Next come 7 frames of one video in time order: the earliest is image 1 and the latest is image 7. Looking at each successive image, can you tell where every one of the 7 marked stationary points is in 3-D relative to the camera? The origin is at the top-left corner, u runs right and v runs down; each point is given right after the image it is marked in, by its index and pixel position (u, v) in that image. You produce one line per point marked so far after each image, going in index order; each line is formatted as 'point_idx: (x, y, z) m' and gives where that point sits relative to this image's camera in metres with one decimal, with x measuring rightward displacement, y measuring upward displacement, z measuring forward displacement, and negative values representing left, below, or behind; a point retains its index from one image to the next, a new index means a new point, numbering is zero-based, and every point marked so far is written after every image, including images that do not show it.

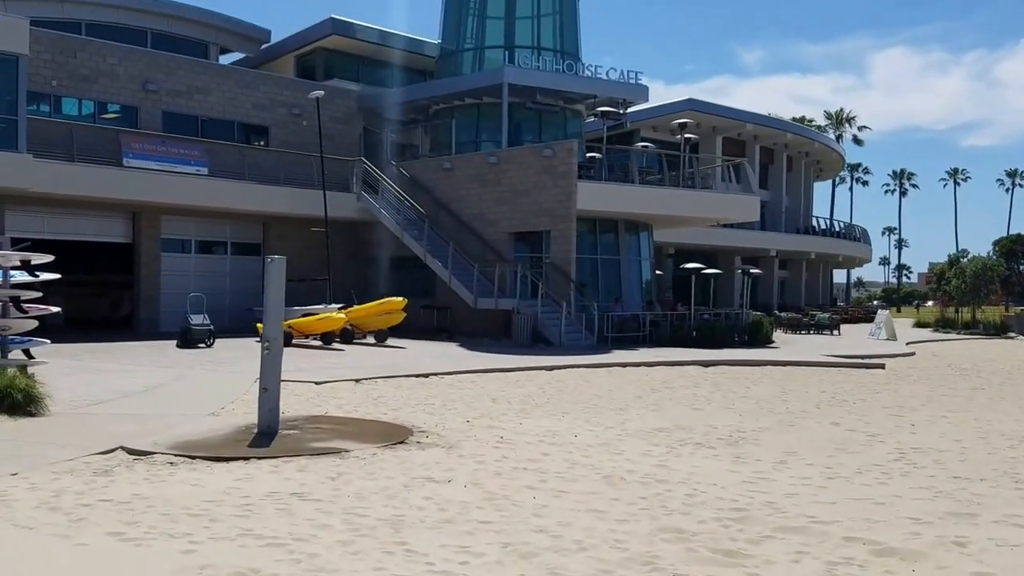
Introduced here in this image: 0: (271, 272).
0: (-2.5, +0.2, +9.3) m
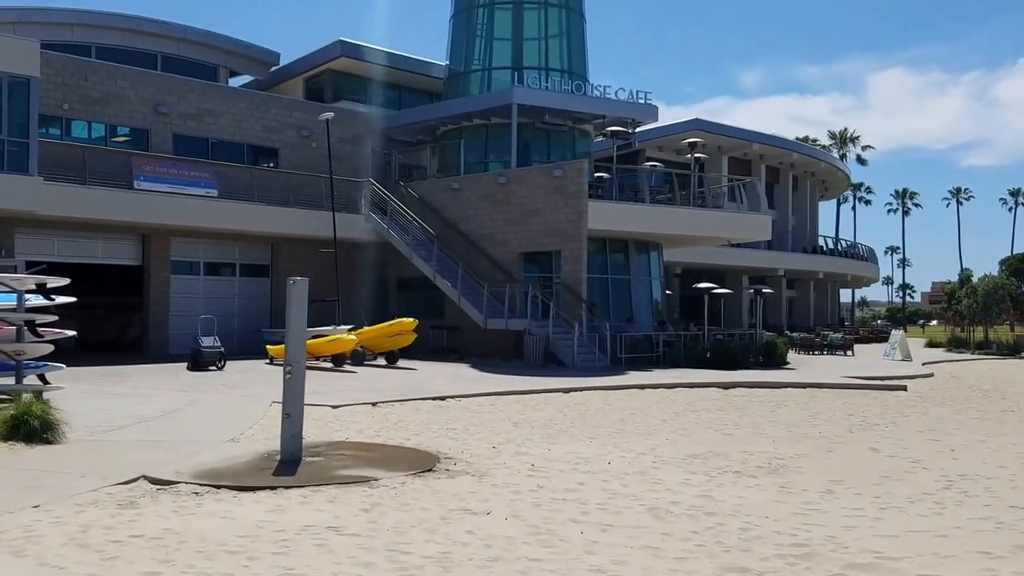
0: (-2.2, 0.0, +9.0) m
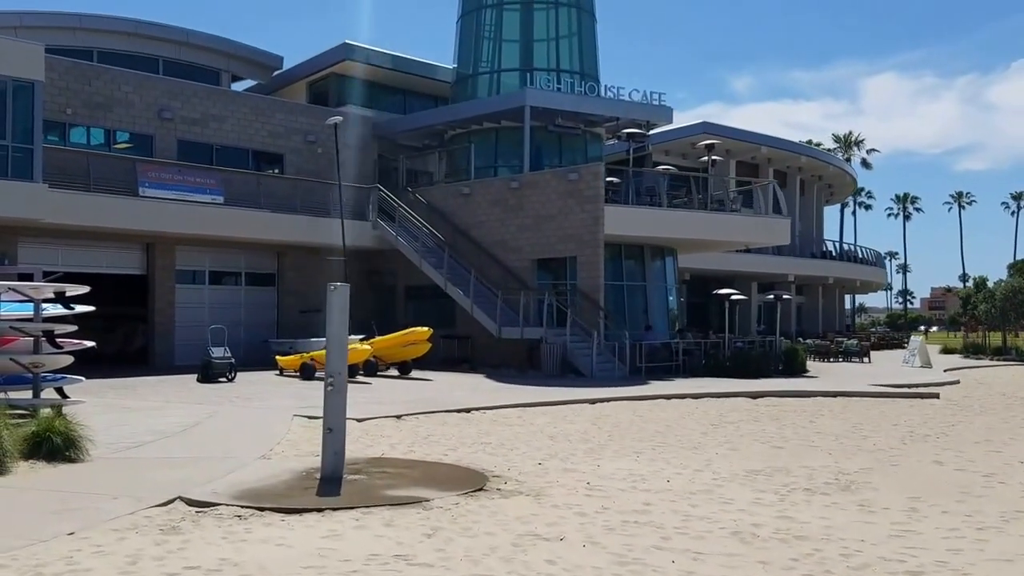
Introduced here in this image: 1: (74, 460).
0: (-1.7, -0.1, +8.5) m
1: (-4.7, -1.9, +9.6) m
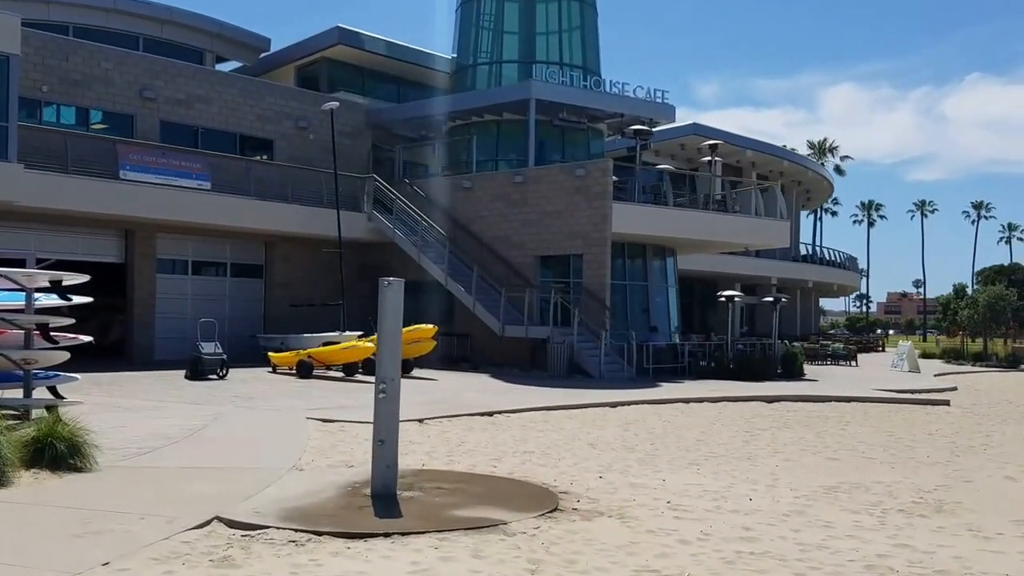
0: (-1.1, -0.1, +7.7) m
1: (-4.1, -1.8, +8.7) m
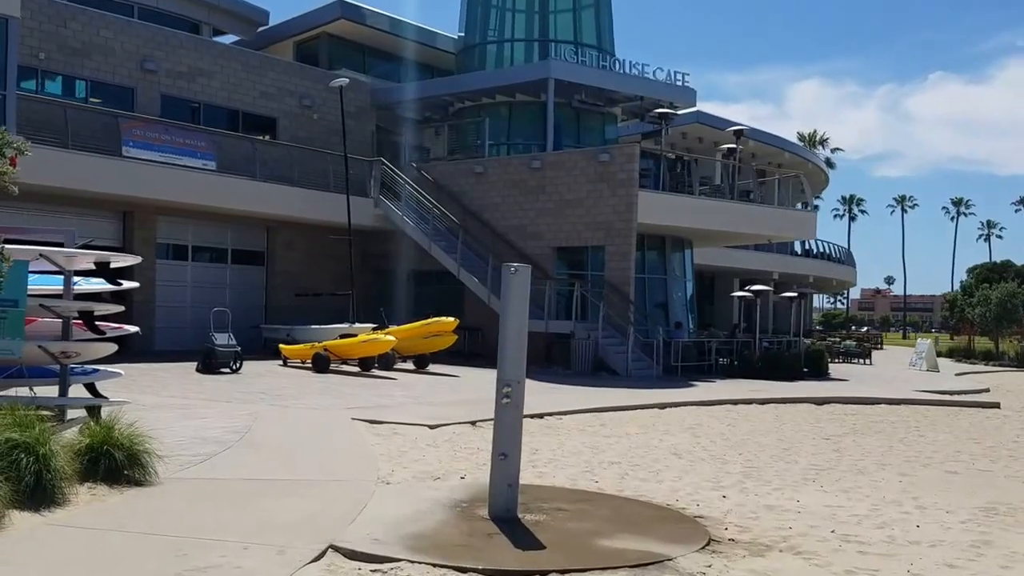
0: (0.0, 0.0, +6.6) m
1: (-3.1, -1.6, +7.5) m
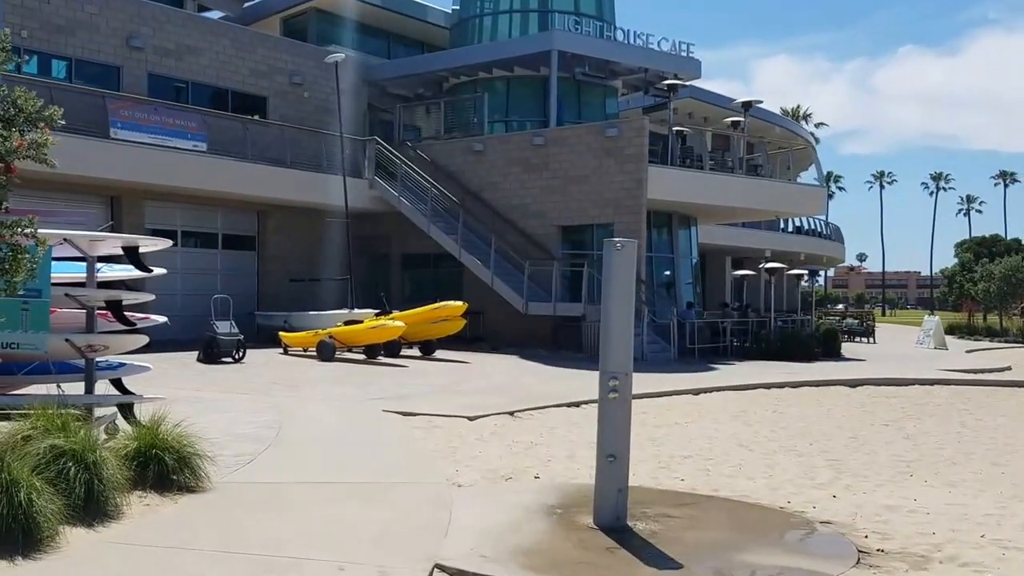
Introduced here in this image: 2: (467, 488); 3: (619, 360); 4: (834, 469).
0: (+0.7, +0.2, +5.8) m
1: (-2.4, -1.5, +6.6) m
2: (-0.3, -1.6, +7.0) m
3: (+0.7, -0.5, +5.7) m
4: (+3.1, -1.7, +8.4) m
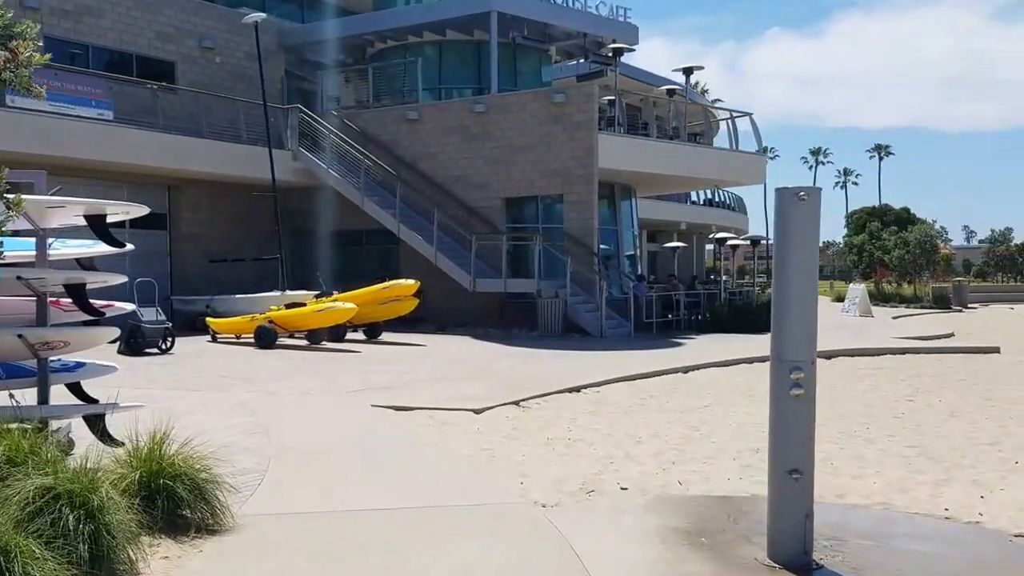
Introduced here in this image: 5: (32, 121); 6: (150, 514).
0: (+1.5, +0.3, +4.5) m
1: (-1.7, -1.4, +5.1) m
2: (+0.3, -1.4, +5.7) m
3: (+1.5, -0.3, +4.5) m
4: (+3.5, -1.4, +7.5) m
5: (-9.4, +3.4, +17.4) m
6: (-2.0, -1.3, +4.9) m
